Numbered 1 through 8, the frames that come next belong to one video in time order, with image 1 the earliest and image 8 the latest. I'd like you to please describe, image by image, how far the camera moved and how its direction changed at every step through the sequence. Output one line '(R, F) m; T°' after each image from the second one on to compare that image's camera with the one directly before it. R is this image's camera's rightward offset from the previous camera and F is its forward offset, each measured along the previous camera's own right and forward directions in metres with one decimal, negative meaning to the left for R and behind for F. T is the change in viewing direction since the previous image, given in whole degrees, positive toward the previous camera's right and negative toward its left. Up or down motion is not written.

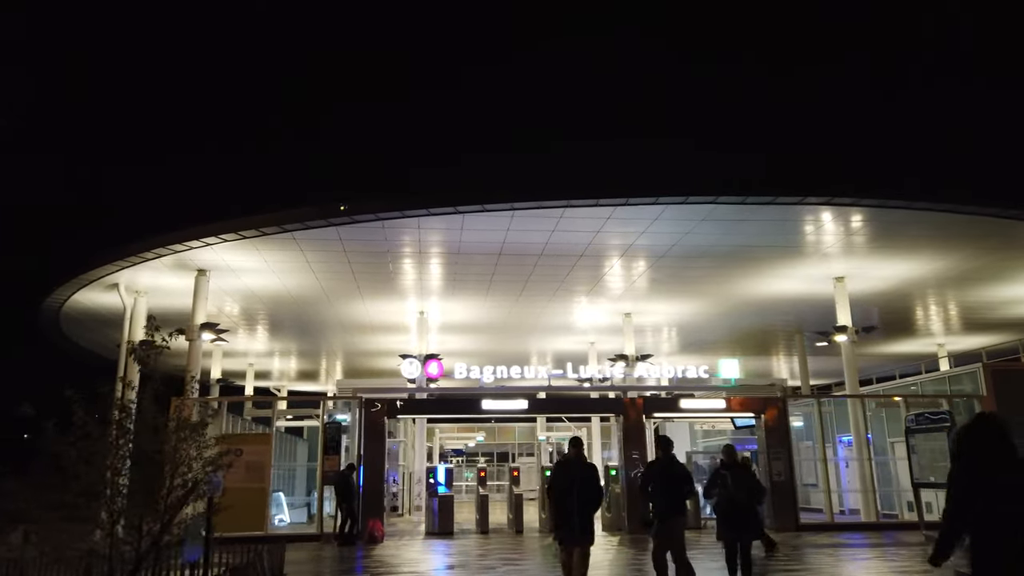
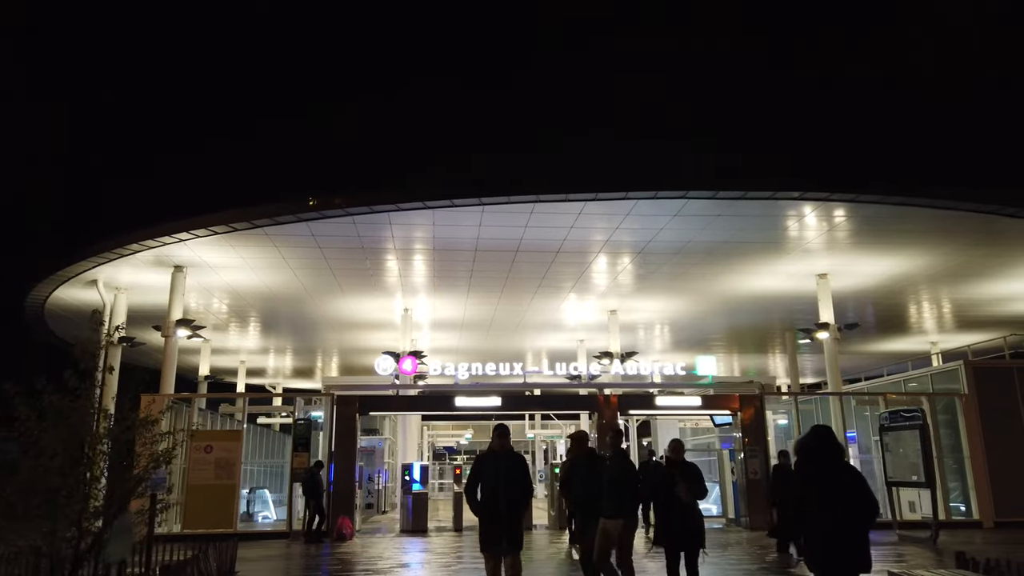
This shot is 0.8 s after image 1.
(+0.6, +0.1) m; -1°
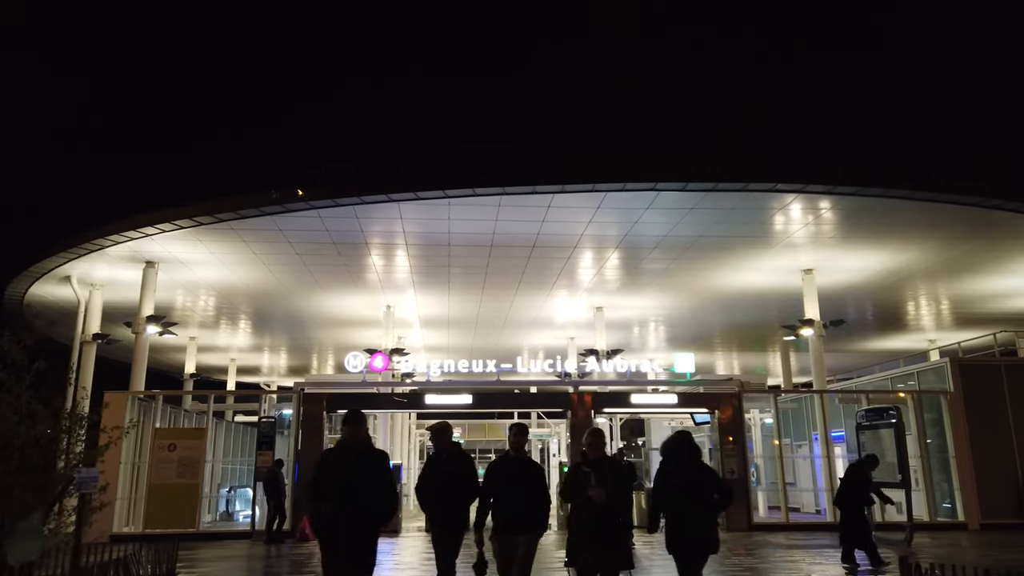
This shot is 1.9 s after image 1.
(+0.7, +0.3) m; -1°
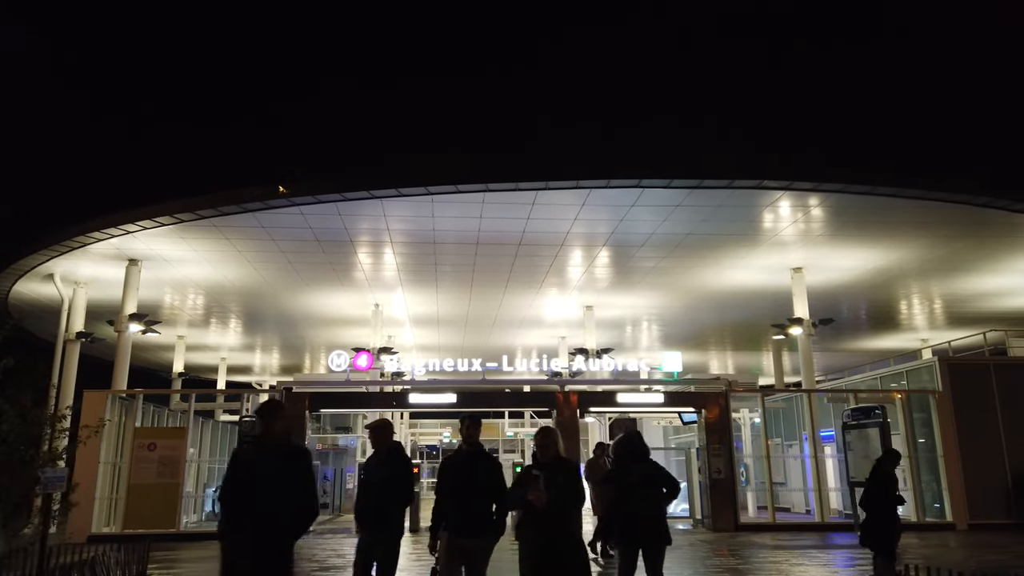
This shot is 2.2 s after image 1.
(+0.2, +0.1) m; 0°
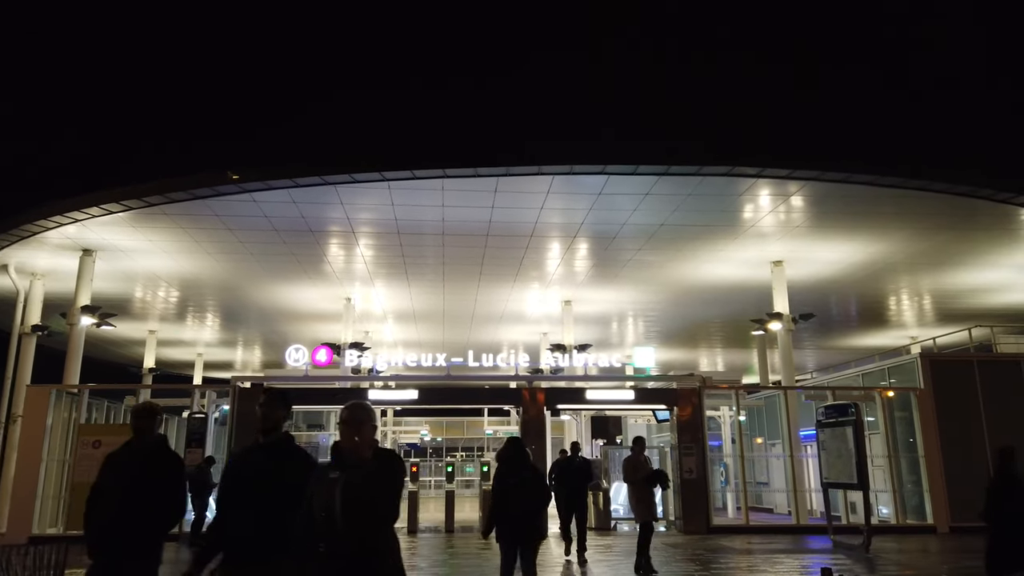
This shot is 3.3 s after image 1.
(+0.6, +0.5) m; 0°
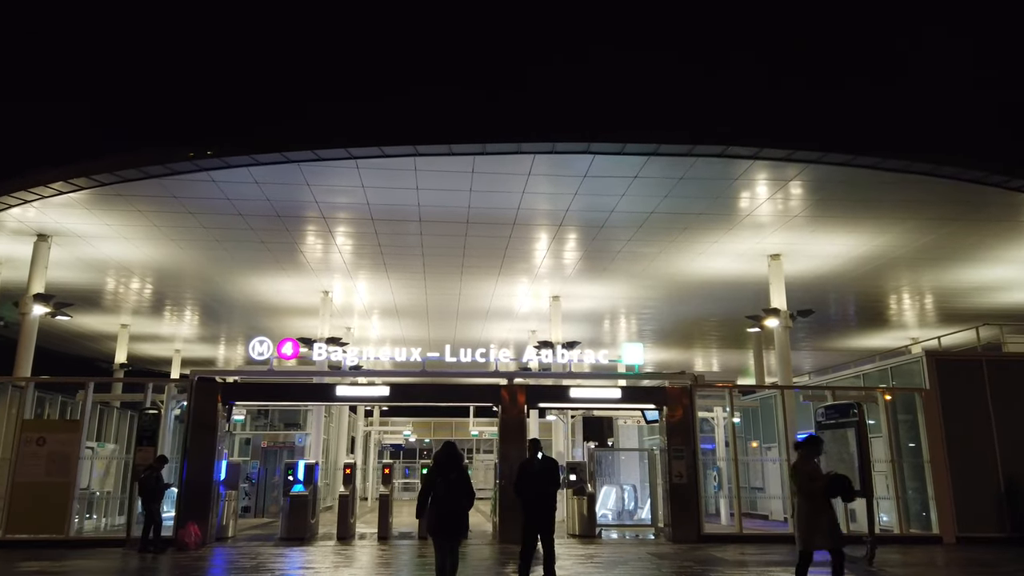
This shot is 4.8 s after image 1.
(+0.3, +0.8) m; 0°
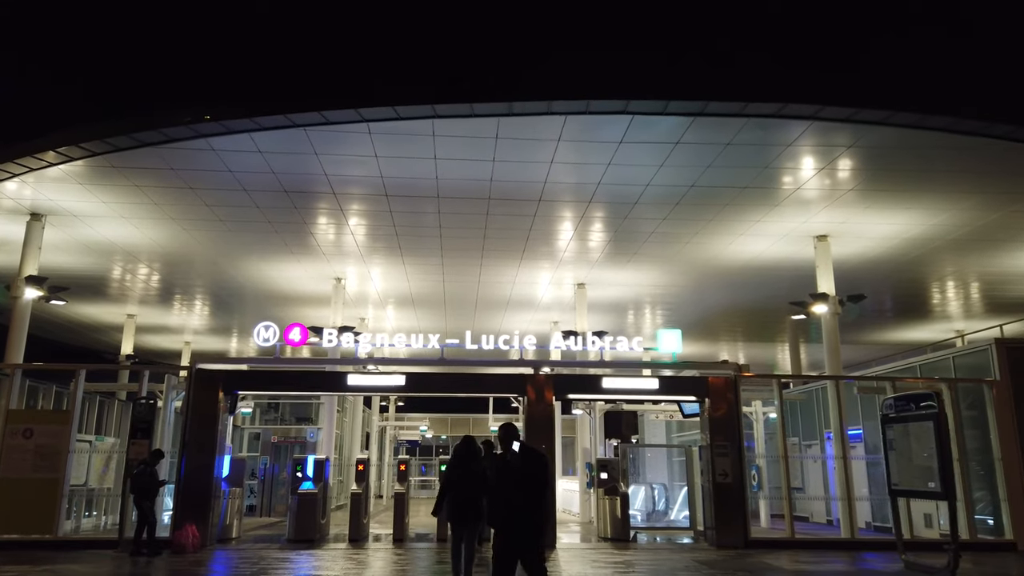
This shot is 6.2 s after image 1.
(-0.2, +1.0) m; -1°
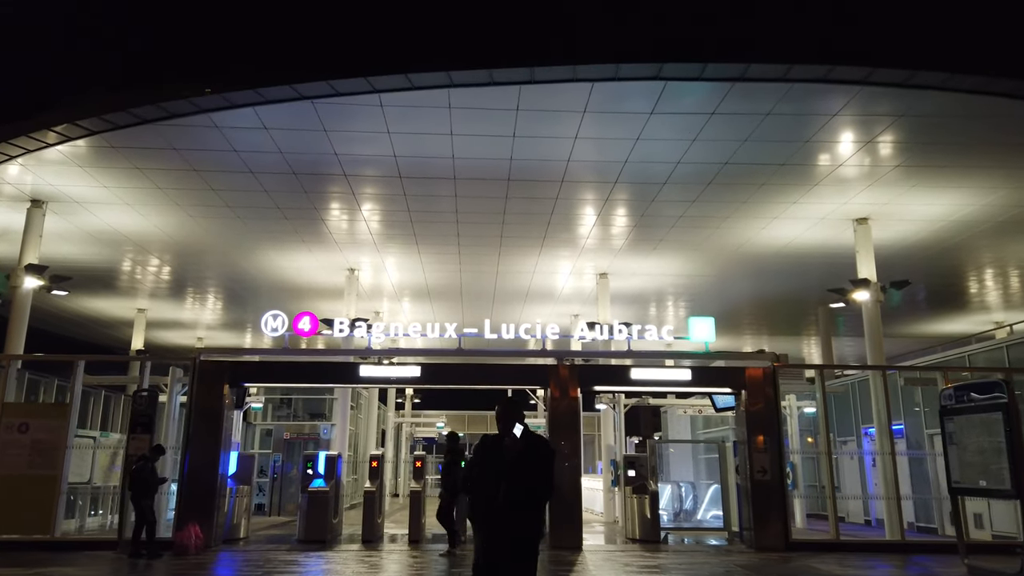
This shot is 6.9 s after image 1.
(-0.1, +0.7) m; -1°
